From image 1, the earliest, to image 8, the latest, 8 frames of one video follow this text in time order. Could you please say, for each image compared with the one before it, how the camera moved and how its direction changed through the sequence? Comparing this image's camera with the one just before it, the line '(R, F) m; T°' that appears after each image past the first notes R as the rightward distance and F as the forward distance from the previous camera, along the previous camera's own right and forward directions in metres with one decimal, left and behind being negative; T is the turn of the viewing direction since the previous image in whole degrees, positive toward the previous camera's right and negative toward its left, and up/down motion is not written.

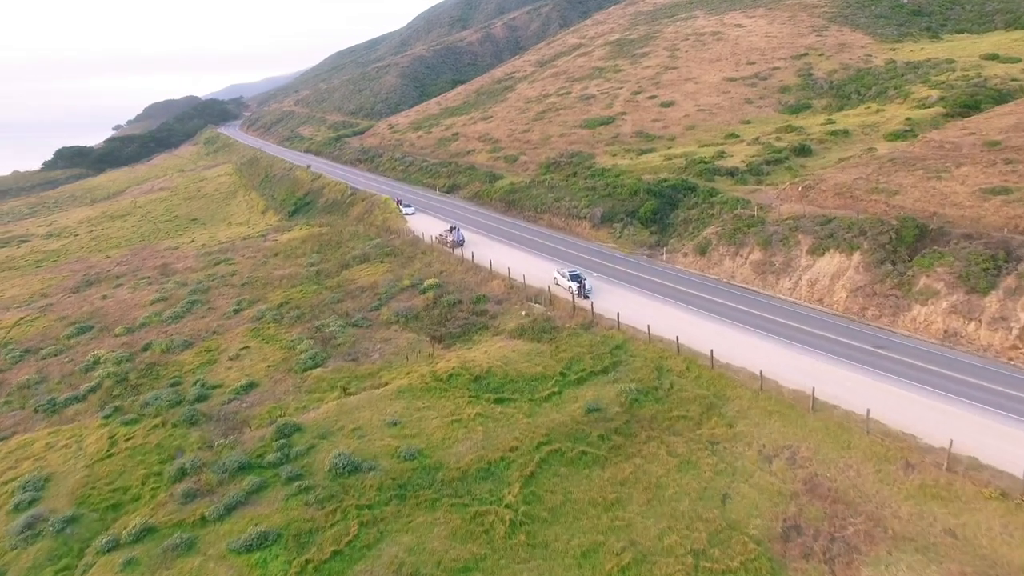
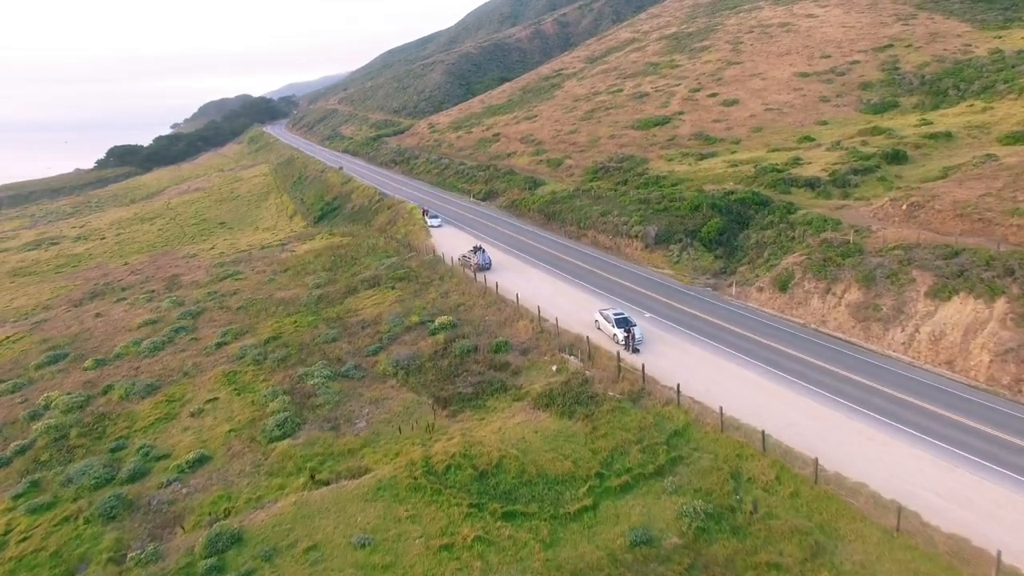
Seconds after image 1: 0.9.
(+0.8, +7.3) m; -4°
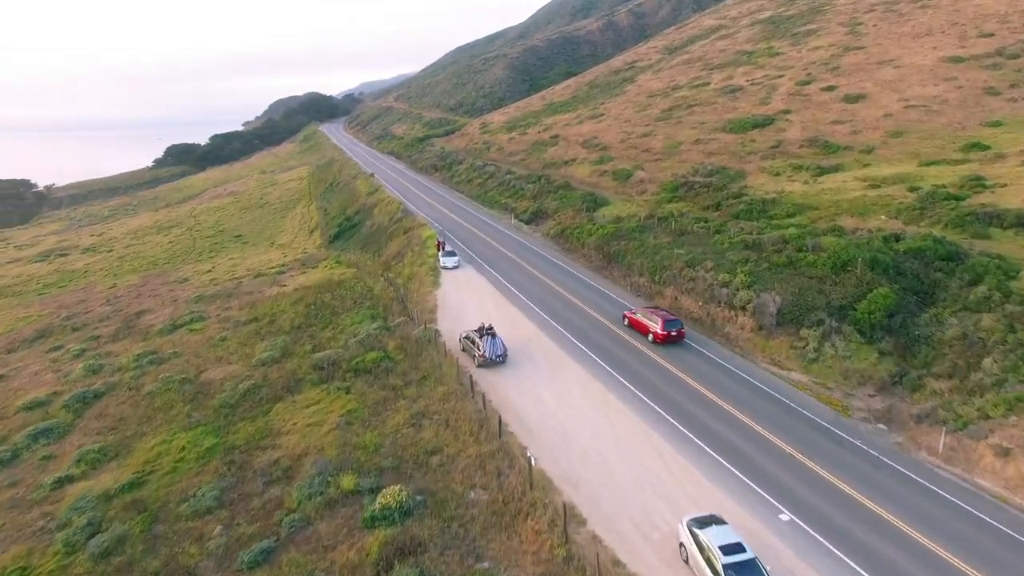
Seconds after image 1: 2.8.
(+1.4, +14.8) m; -6°
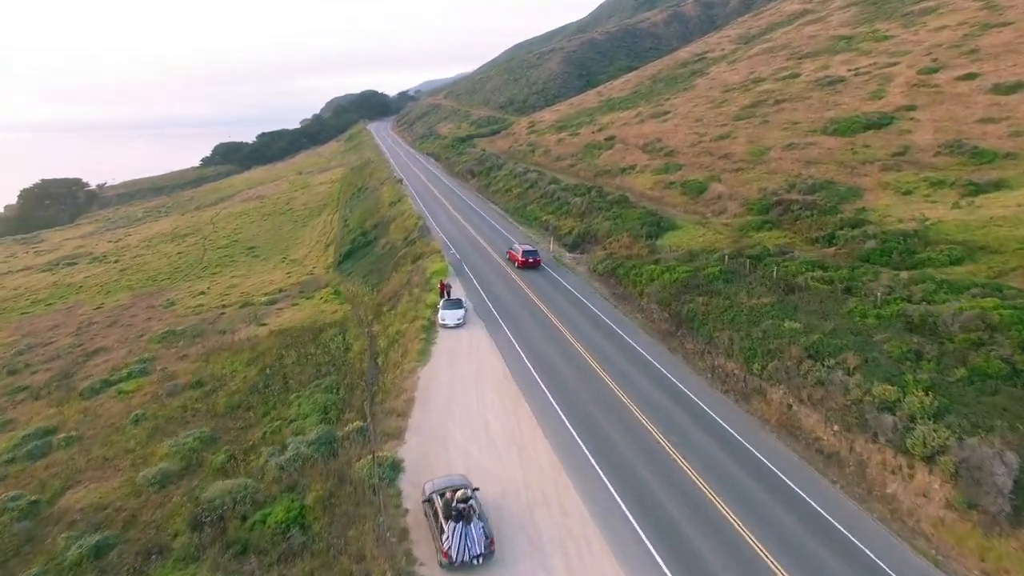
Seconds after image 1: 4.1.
(+1.2, +11.2) m; -5°
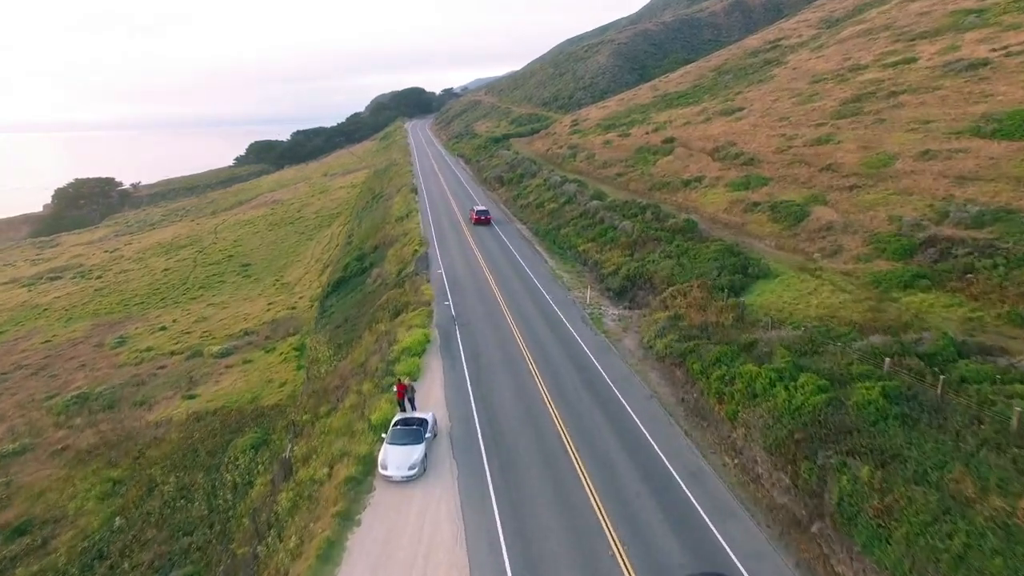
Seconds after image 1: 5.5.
(+1.2, +12.0) m; -4°
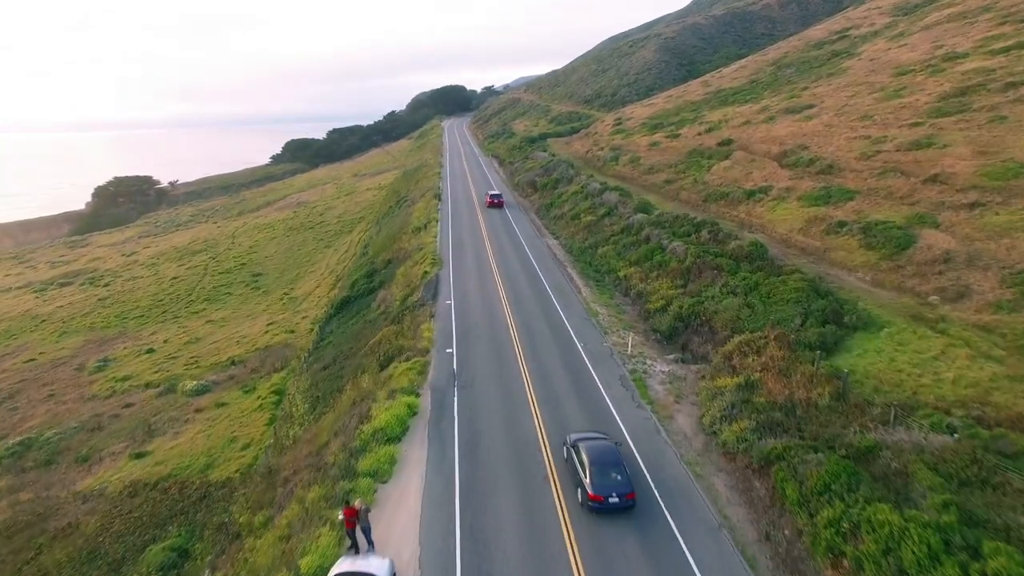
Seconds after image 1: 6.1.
(+0.7, +6.3) m; -3°
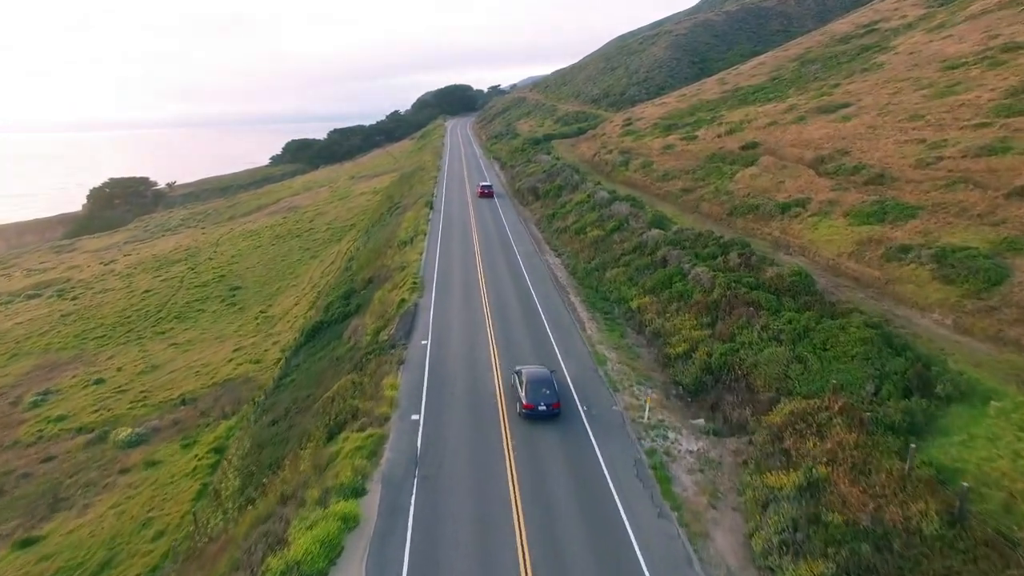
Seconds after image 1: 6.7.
(+0.6, +5.2) m; -1°
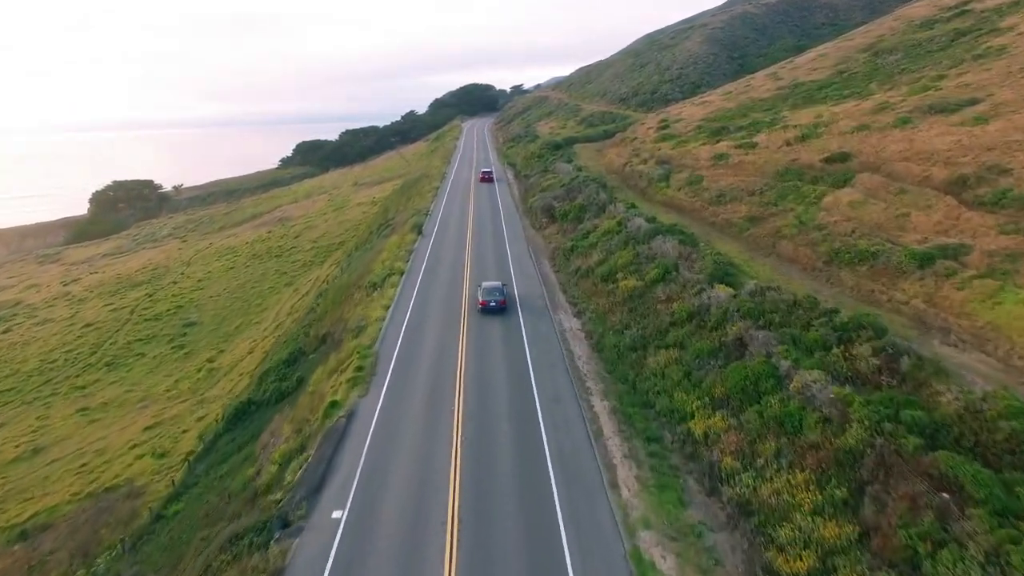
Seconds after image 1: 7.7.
(+0.9, +10.5) m; -2°
